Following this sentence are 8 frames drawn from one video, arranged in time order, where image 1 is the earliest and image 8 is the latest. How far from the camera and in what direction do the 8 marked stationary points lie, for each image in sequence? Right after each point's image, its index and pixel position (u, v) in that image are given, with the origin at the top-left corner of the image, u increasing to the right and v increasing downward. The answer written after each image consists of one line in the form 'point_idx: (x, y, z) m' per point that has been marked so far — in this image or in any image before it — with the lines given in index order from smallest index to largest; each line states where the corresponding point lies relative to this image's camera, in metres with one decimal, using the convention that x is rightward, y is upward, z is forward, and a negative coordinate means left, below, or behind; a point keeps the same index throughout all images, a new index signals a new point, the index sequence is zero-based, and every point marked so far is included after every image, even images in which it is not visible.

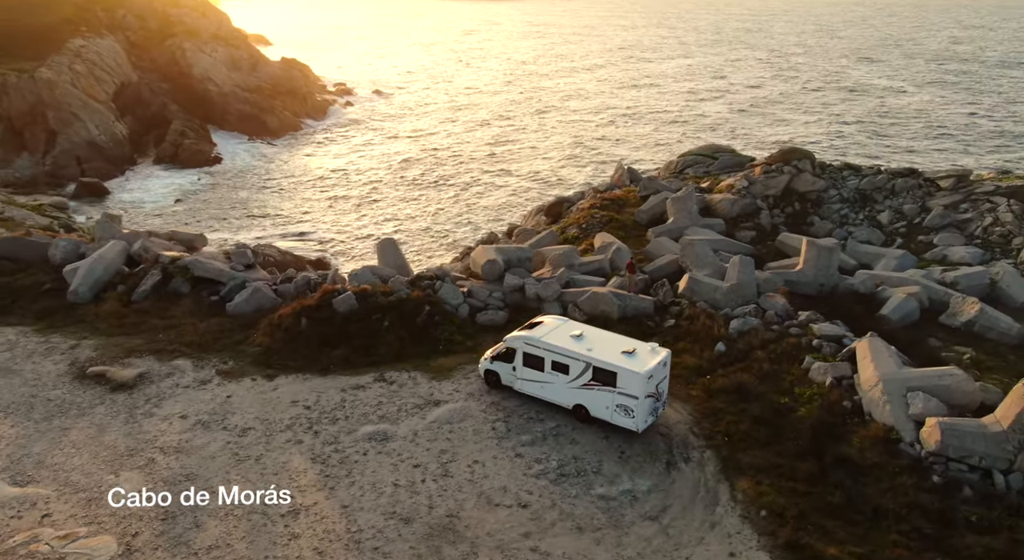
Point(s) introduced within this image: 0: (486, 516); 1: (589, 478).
0: (-0.4, -4.2, +13.3) m
1: (+1.5, -3.8, +14.3) m
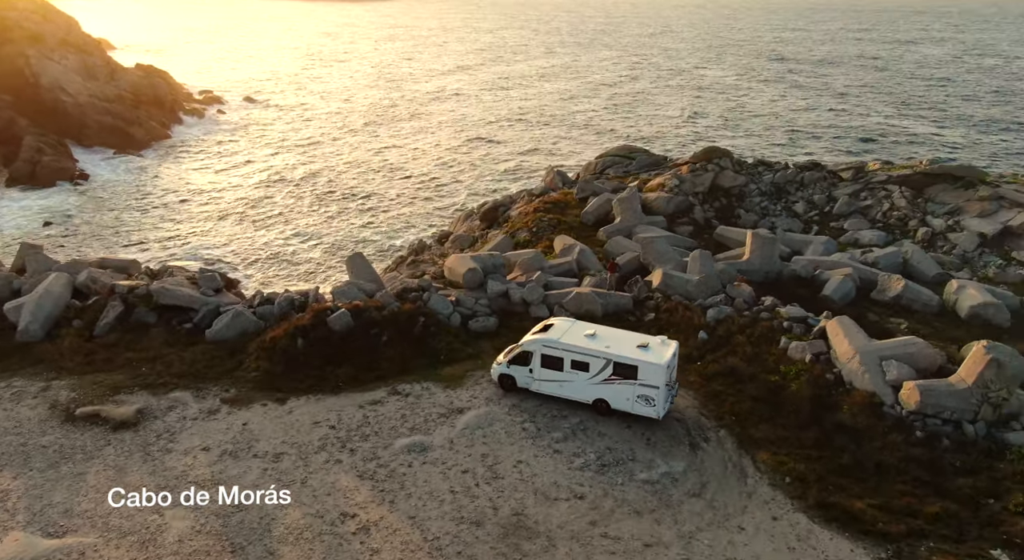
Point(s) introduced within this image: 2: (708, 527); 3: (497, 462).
0: (+0.7, -4.3, +14.2) m
1: (+2.4, -3.8, +15.5) m
2: (+3.6, -4.5, +13.8) m
3: (-0.3, -3.8, +15.6) m
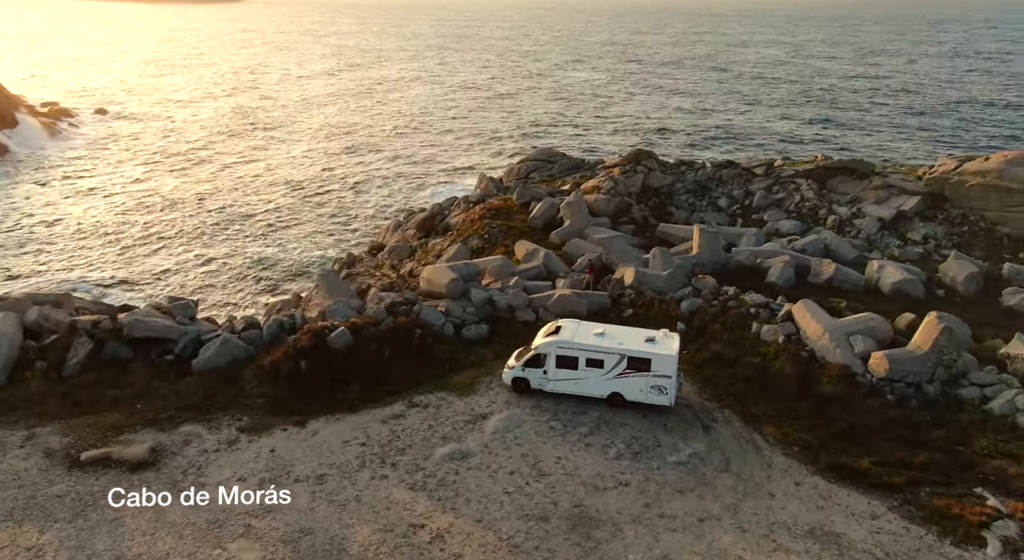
0: (+1.9, -4.4, +15.3) m
1: (+3.3, -3.8, +16.8) m
2: (+4.8, -4.4, +15.4) m
3: (+0.6, -3.9, +16.5) m
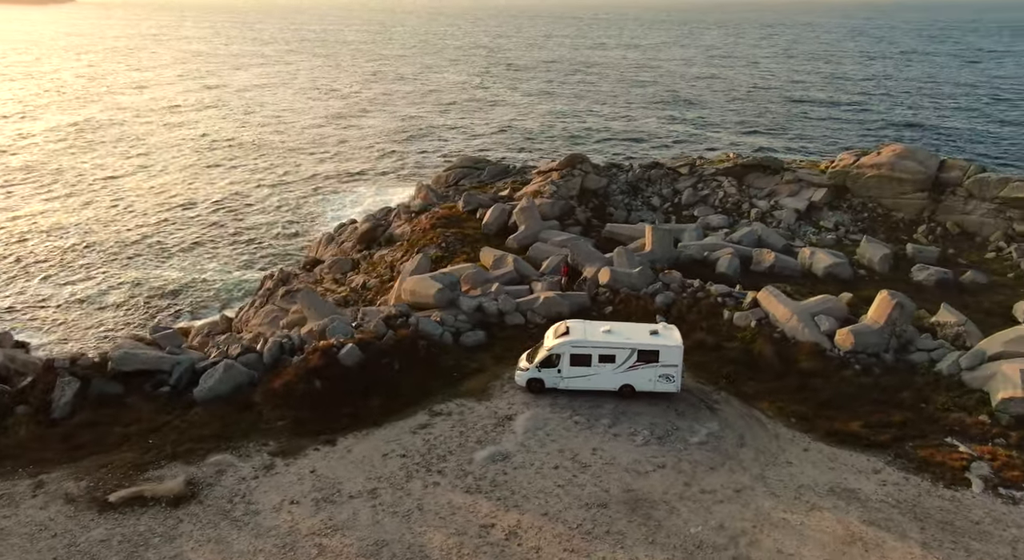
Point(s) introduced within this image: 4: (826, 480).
0: (+3.0, -4.4, +16.6) m
1: (+4.1, -3.7, +18.4) m
2: (+5.9, -4.3, +17.3) m
3: (+1.5, -4.0, +17.6) m
4: (+7.0, -4.4, +16.8) m
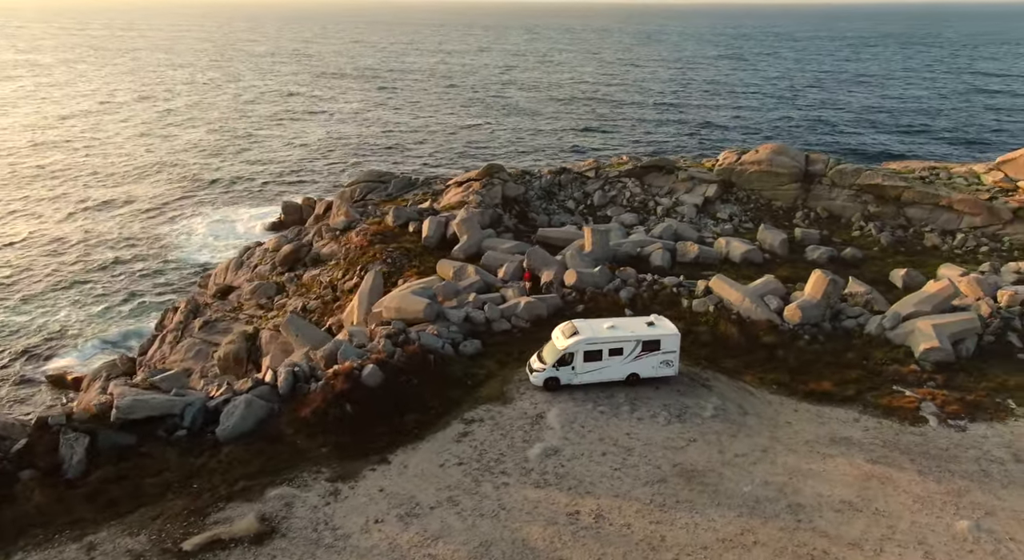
0: (+4.4, -4.3, +18.8) m
1: (+5.0, -3.6, +20.8) m
2: (+7.0, -3.9, +20.1) m
3: (+2.7, -4.1, +19.4) m
4: (+8.2, -4.0, +19.9) m
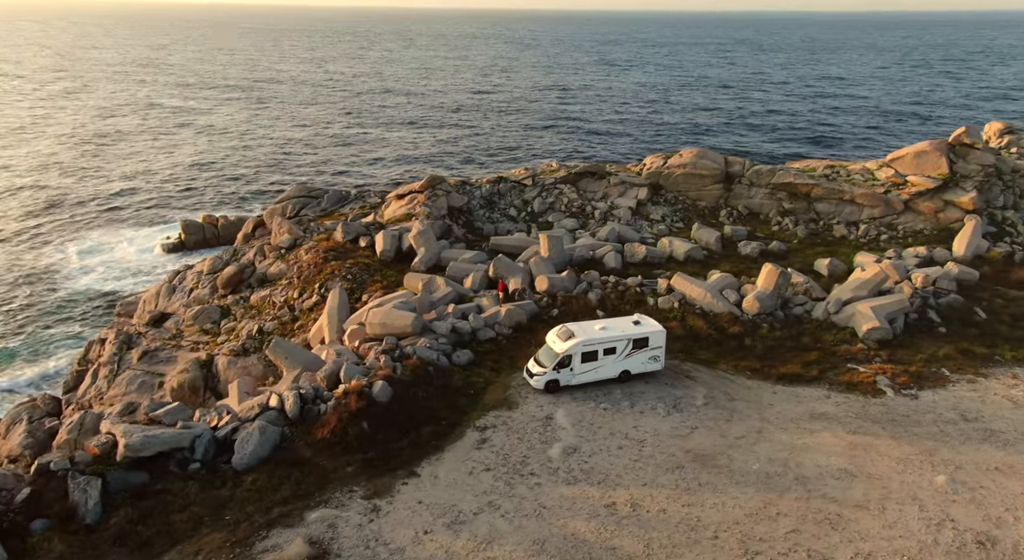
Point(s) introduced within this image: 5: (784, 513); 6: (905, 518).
0: (+4.9, -4.3, +20.4) m
1: (+5.1, -3.6, +22.4) m
2: (+7.2, -3.8, +22.0) m
3: (+3.1, -4.2, +20.7) m
4: (+8.5, -3.8, +22.0) m
5: (+6.3, -5.4, +17.6) m
6: (+9.2, -5.5, +17.6) m
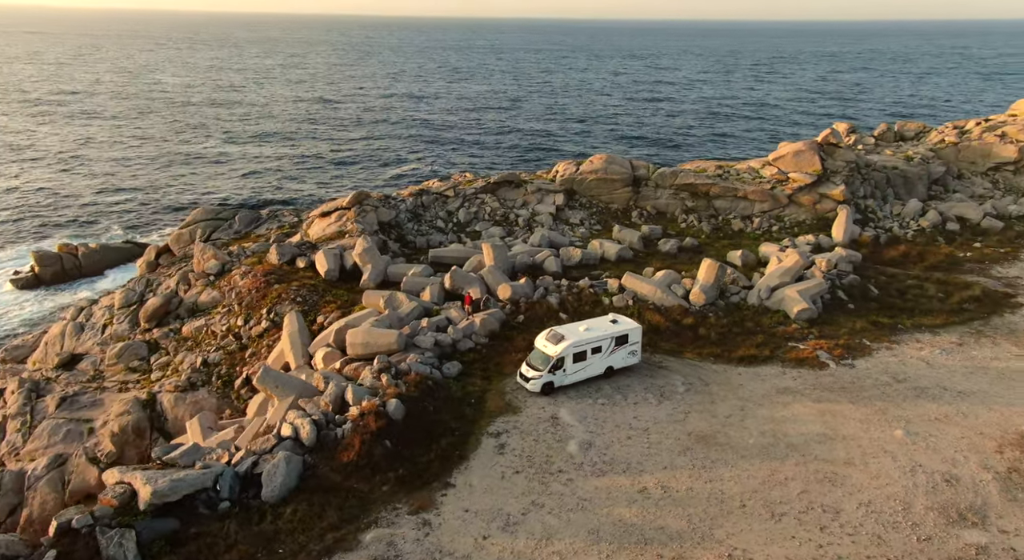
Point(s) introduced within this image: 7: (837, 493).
0: (+5.3, -4.2, +22.3) m
1: (+5.0, -3.5, +24.3) m
2: (+7.2, -3.6, +24.4) m
3: (+3.5, -4.2, +22.2) m
4: (+8.4, -3.5, +24.7) m
5: (+7.3, -5.2, +19.9) m
6: (+10.1, -5.1, +20.5) m
7: (+8.3, -5.5, +19.3) m
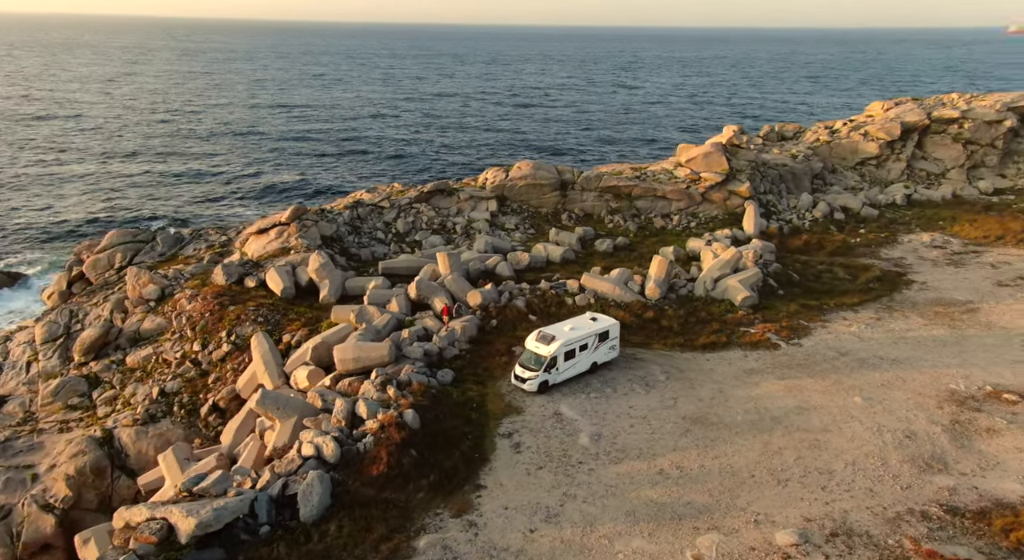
0: (+5.4, -4.1, +24.1) m
1: (+4.7, -3.4, +26.0) m
2: (+6.9, -3.3, +26.5) m
3: (+3.6, -4.2, +23.7) m
4: (+8.0, -3.2, +27.0) m
5: (+7.9, -4.9, +22.0) m
6: (+10.5, -4.6, +23.1) m
7: (+9.0, -5.1, +21.7) m
